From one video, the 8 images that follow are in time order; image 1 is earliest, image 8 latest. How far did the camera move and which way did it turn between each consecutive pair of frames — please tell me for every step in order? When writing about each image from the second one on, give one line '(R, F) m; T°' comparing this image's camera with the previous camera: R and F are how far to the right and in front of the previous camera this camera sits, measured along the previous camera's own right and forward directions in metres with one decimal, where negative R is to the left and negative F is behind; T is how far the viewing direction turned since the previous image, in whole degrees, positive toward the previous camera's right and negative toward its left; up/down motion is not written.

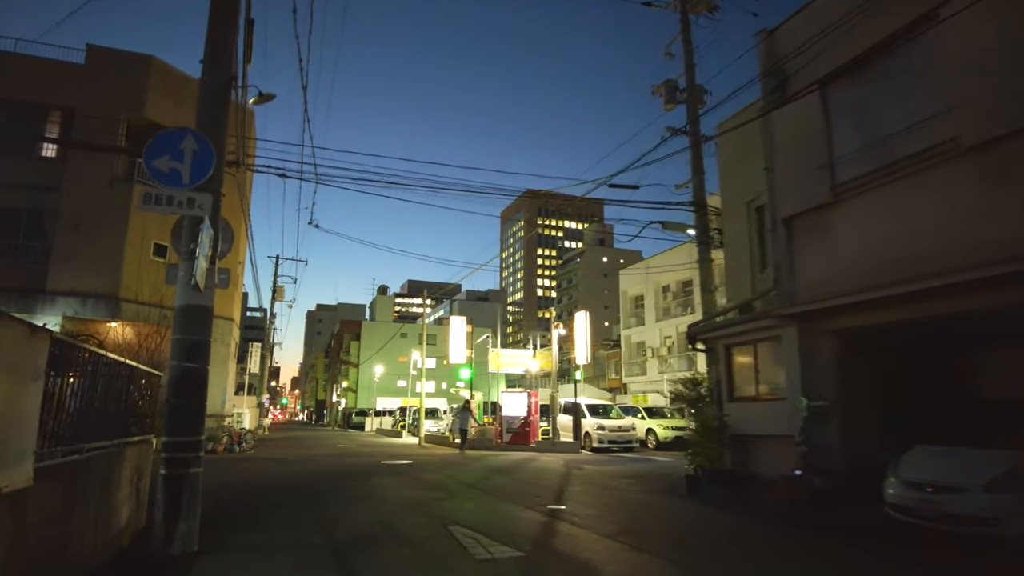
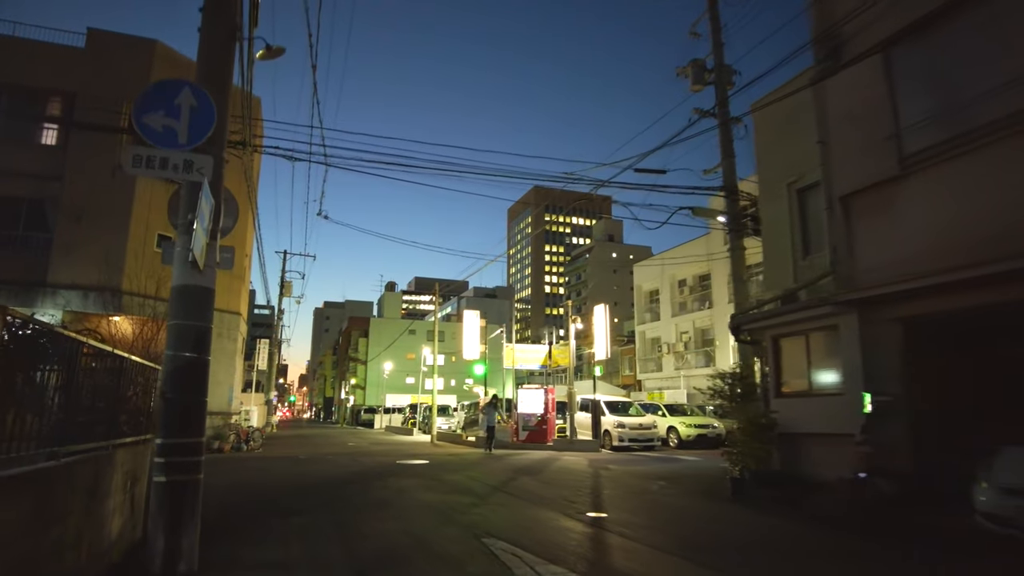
(-0.3, +0.8) m; -1°
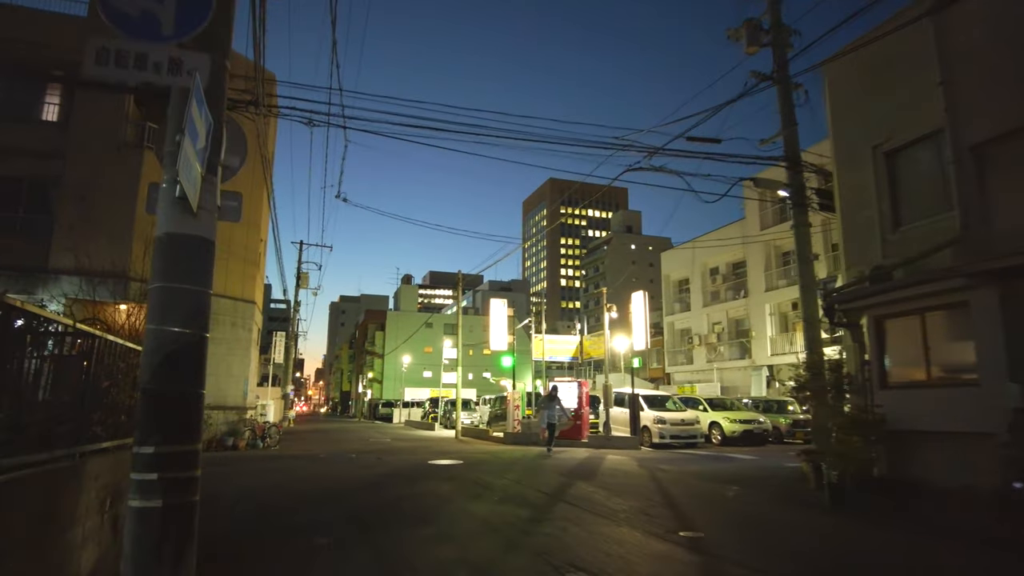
(-0.5, +1.4) m; -1°
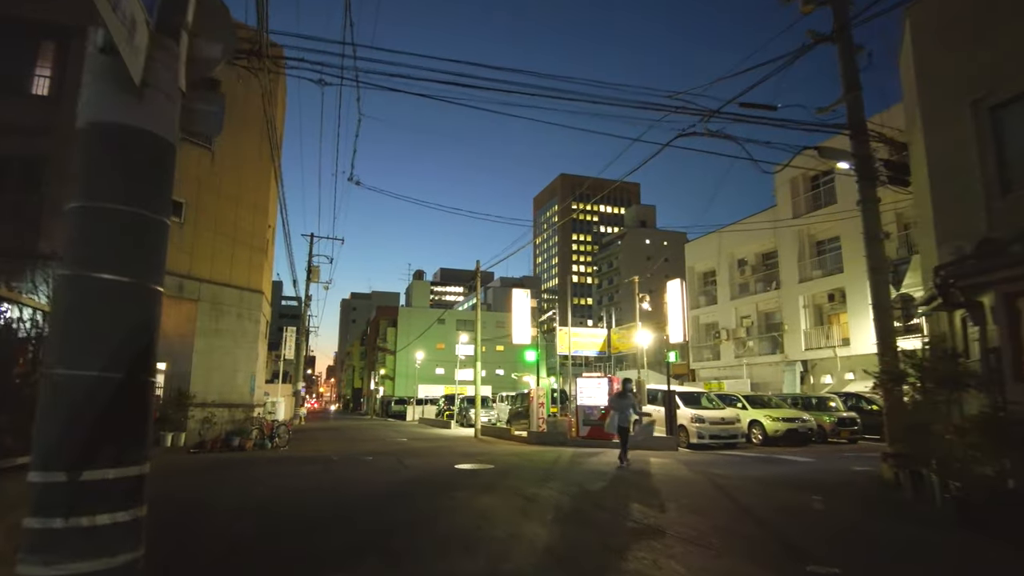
(-0.4, +1.4) m; -1°
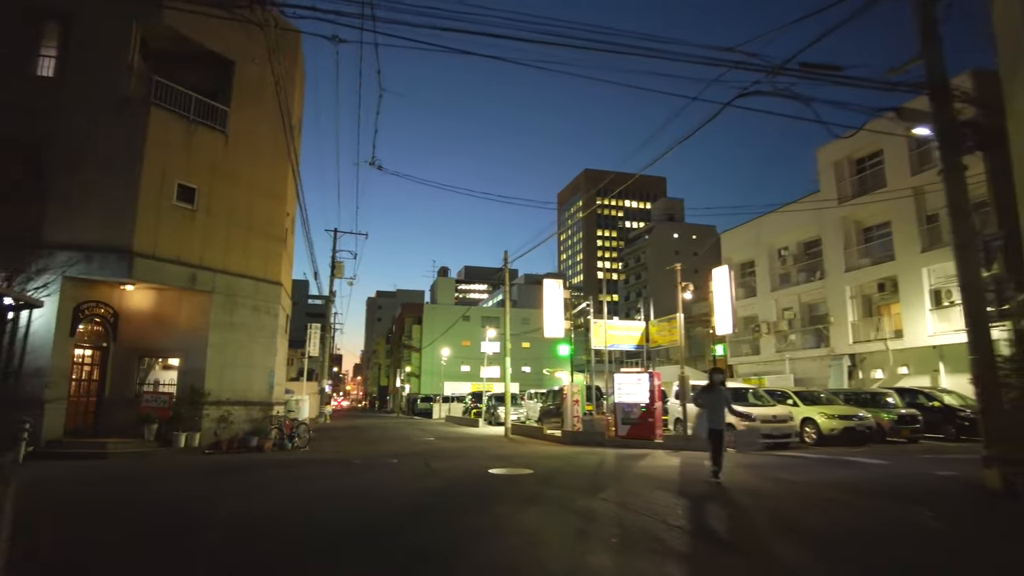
(-0.2, +1.2) m; -2°
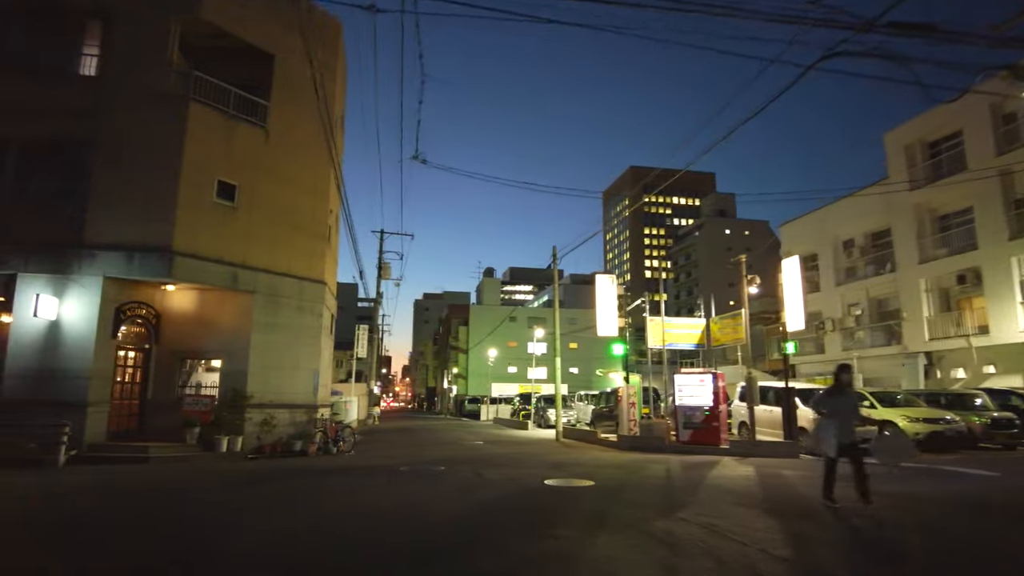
(-0.1, +0.9) m; -4°
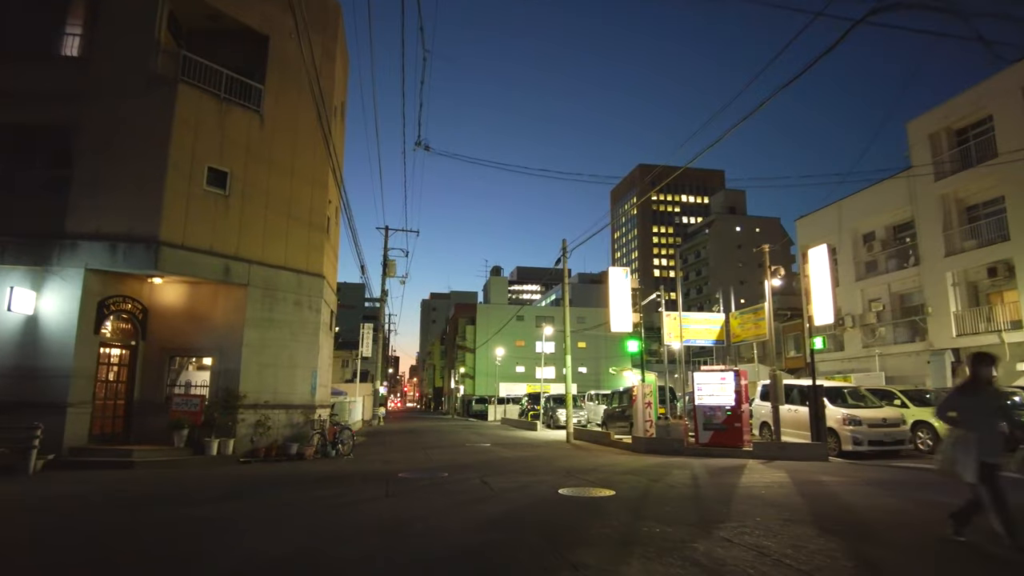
(0.0, +0.9) m; -1°
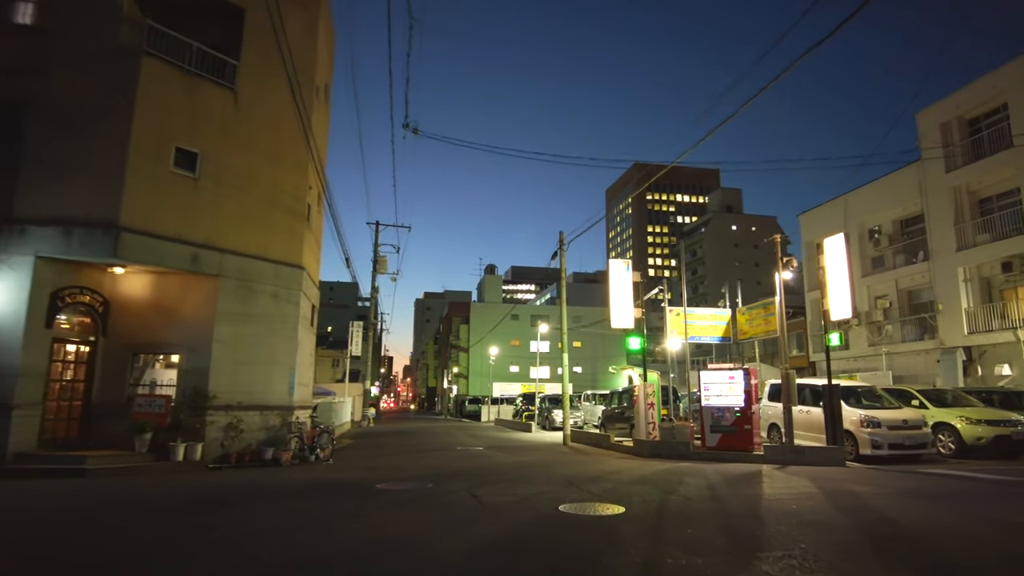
(0.0, +1.1) m; 0°
